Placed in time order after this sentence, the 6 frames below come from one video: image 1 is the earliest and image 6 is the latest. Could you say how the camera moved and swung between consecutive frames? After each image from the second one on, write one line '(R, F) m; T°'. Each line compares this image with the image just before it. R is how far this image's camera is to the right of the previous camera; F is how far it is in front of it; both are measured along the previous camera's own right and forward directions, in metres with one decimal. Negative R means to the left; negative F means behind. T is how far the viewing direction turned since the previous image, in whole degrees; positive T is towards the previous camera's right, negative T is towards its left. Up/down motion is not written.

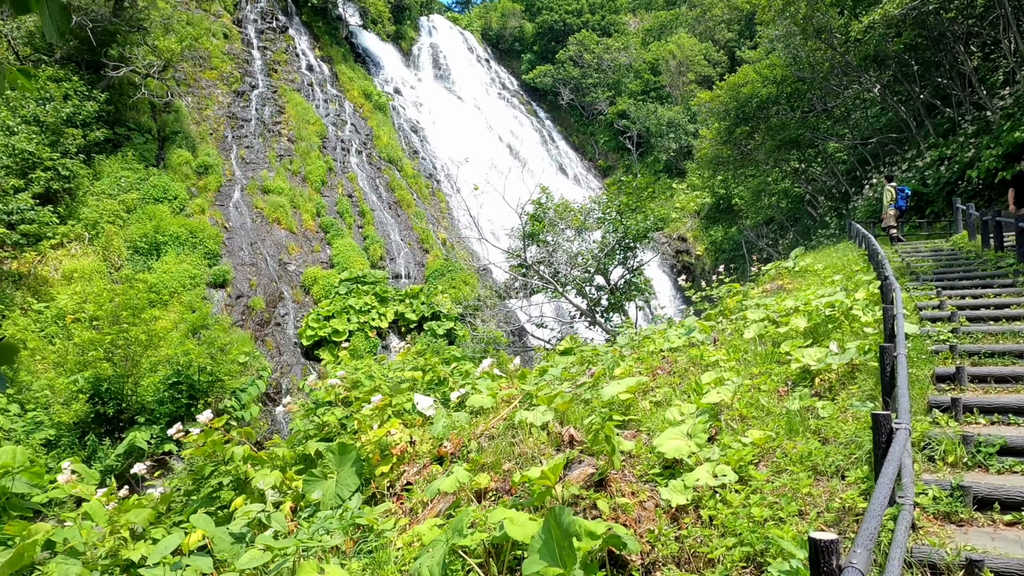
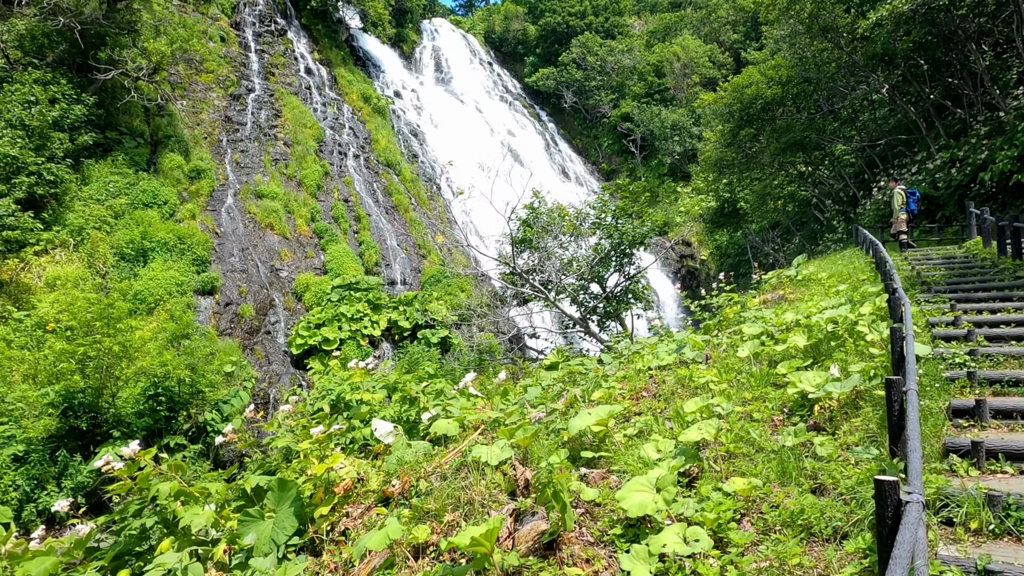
(+0.2, +0.3) m; -1°
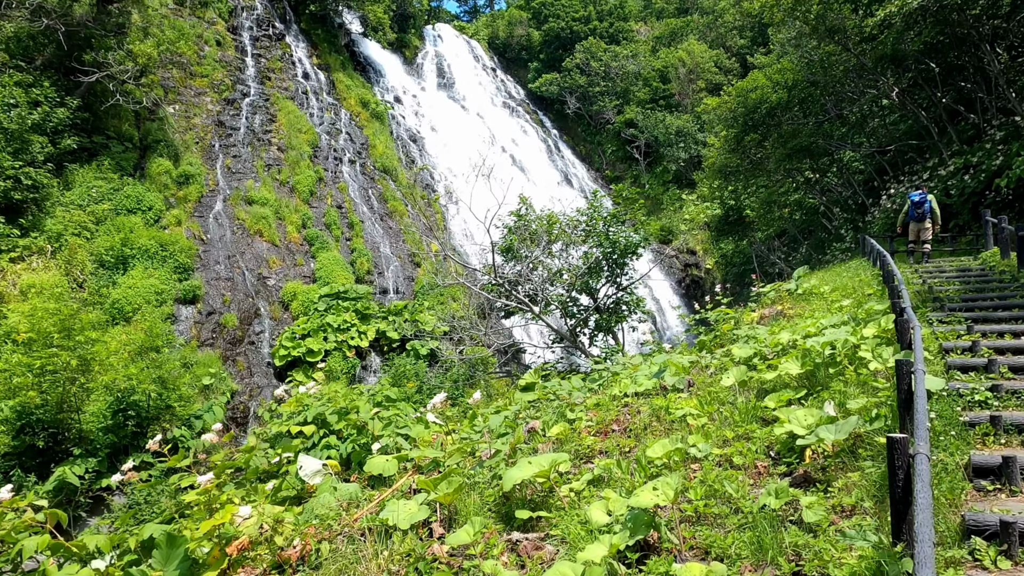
(+0.3, +0.3) m; -1°
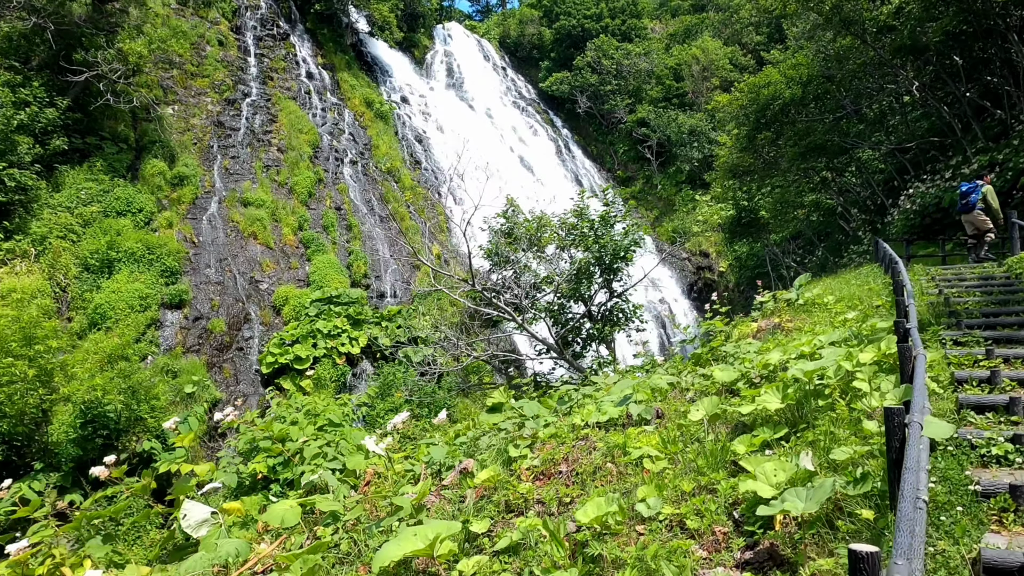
(+0.4, +0.4) m; -2°
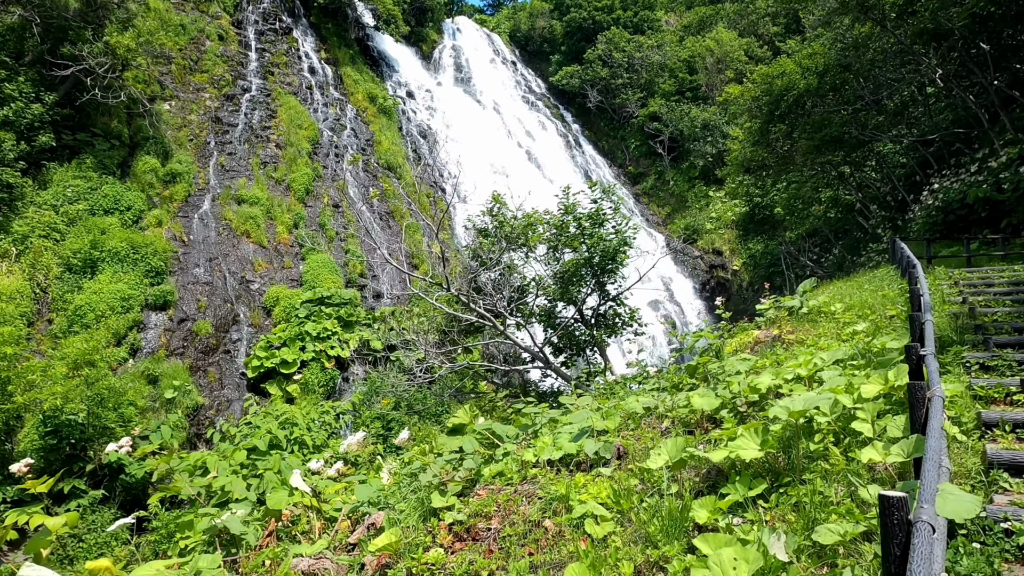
(+0.3, +0.4) m; -2°
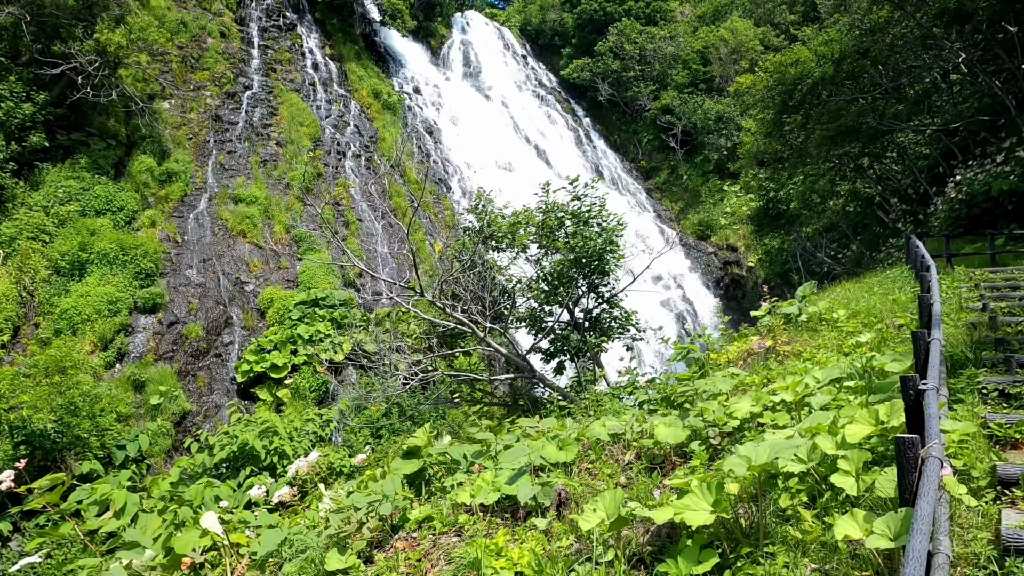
(+0.3, +0.3) m; -2°
